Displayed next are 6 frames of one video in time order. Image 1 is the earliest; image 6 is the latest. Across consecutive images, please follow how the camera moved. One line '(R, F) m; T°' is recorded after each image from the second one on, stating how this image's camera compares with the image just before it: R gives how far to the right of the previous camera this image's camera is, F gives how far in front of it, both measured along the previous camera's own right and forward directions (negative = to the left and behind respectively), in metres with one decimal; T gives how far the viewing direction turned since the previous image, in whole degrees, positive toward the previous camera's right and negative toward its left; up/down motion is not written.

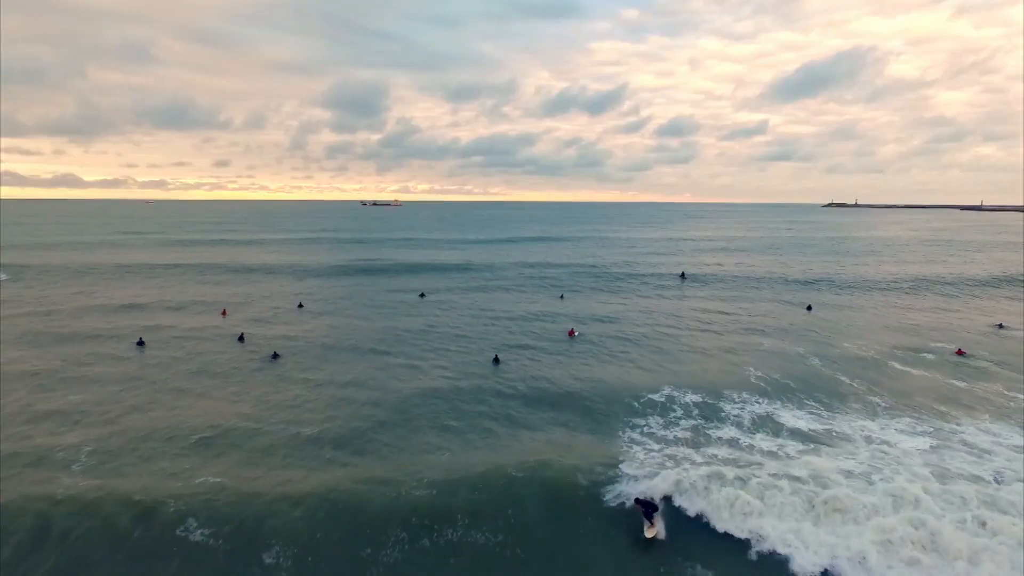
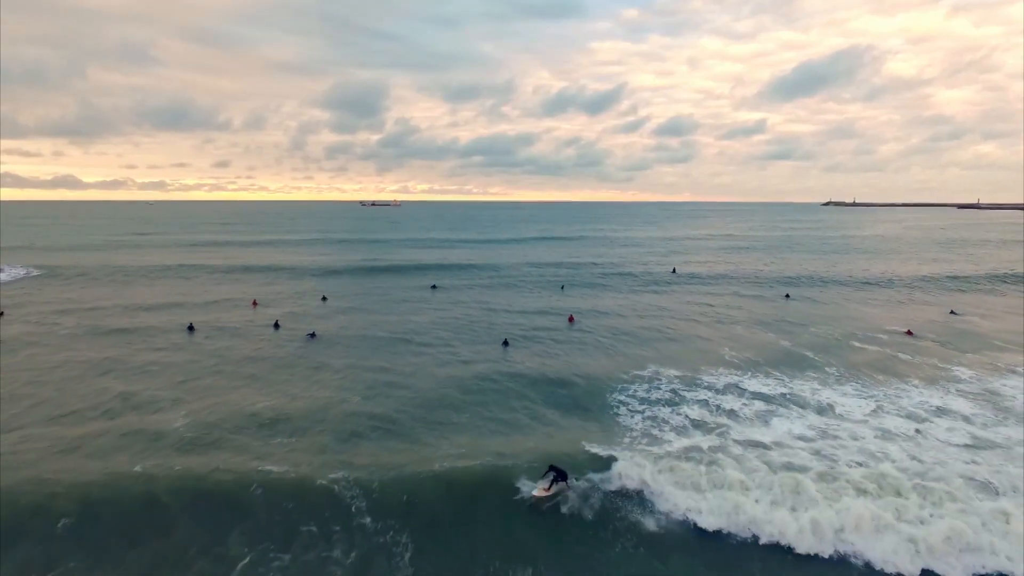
(-2.5, +1.9) m; 0°
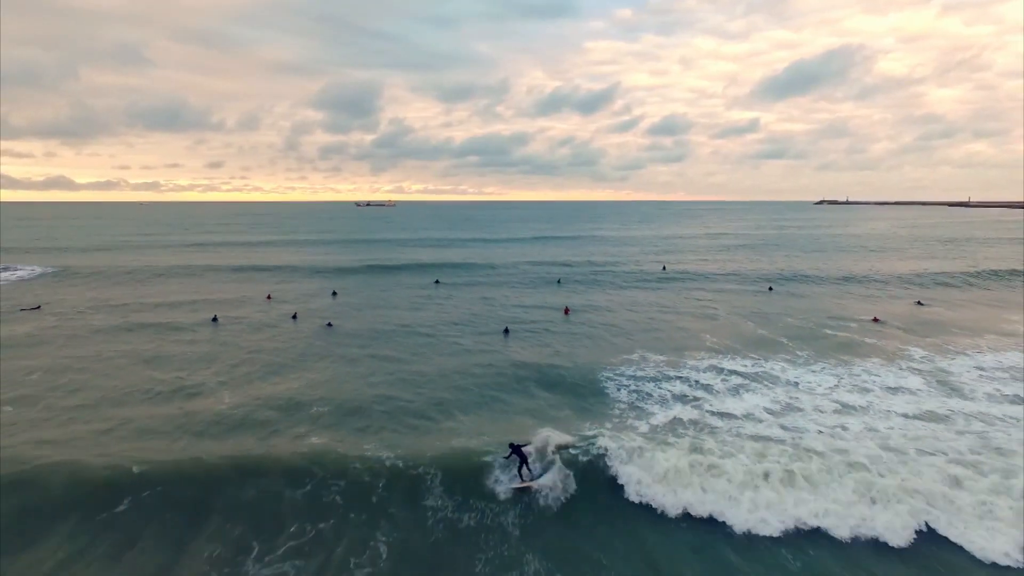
(-0.2, -2.2) m; 0°
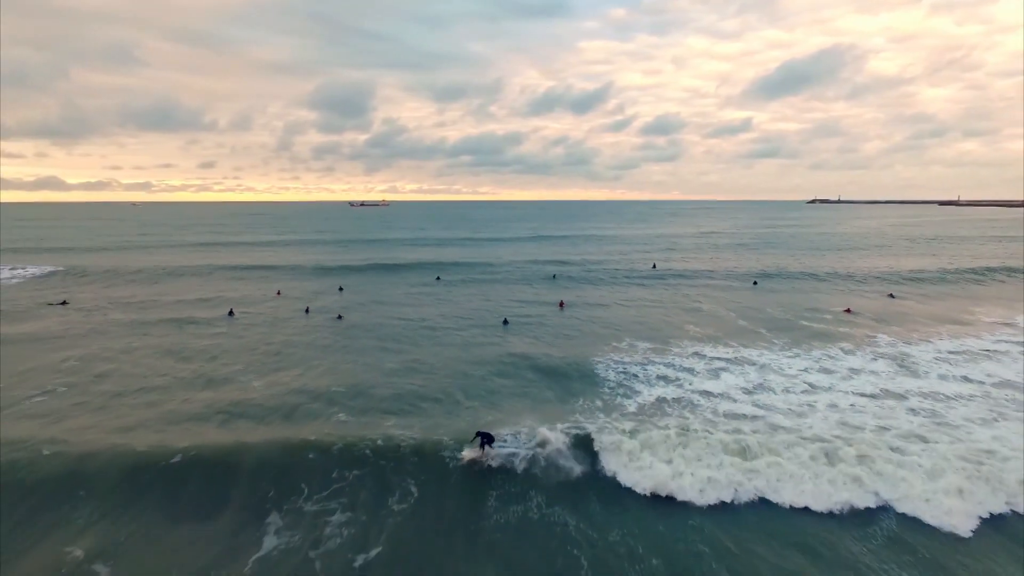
(-0.2, -2.0) m; +1°
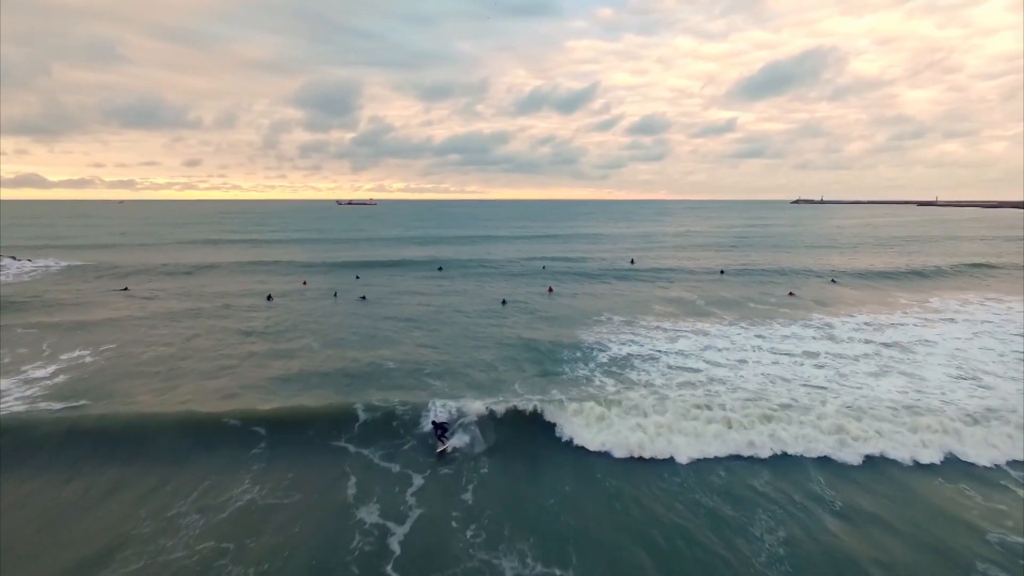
(-0.5, -5.4) m; +1°
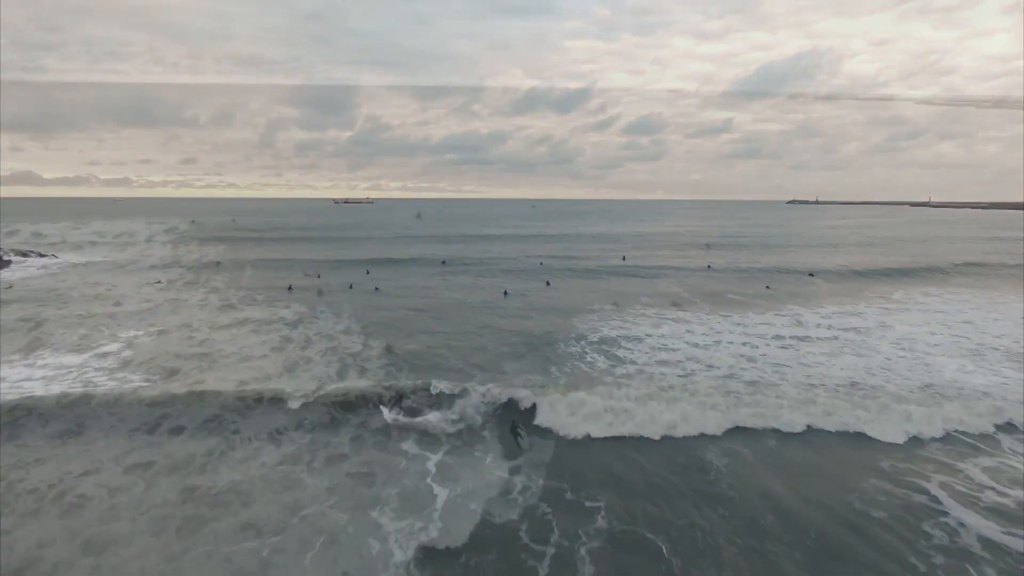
(-0.3, -3.2) m; 0°
